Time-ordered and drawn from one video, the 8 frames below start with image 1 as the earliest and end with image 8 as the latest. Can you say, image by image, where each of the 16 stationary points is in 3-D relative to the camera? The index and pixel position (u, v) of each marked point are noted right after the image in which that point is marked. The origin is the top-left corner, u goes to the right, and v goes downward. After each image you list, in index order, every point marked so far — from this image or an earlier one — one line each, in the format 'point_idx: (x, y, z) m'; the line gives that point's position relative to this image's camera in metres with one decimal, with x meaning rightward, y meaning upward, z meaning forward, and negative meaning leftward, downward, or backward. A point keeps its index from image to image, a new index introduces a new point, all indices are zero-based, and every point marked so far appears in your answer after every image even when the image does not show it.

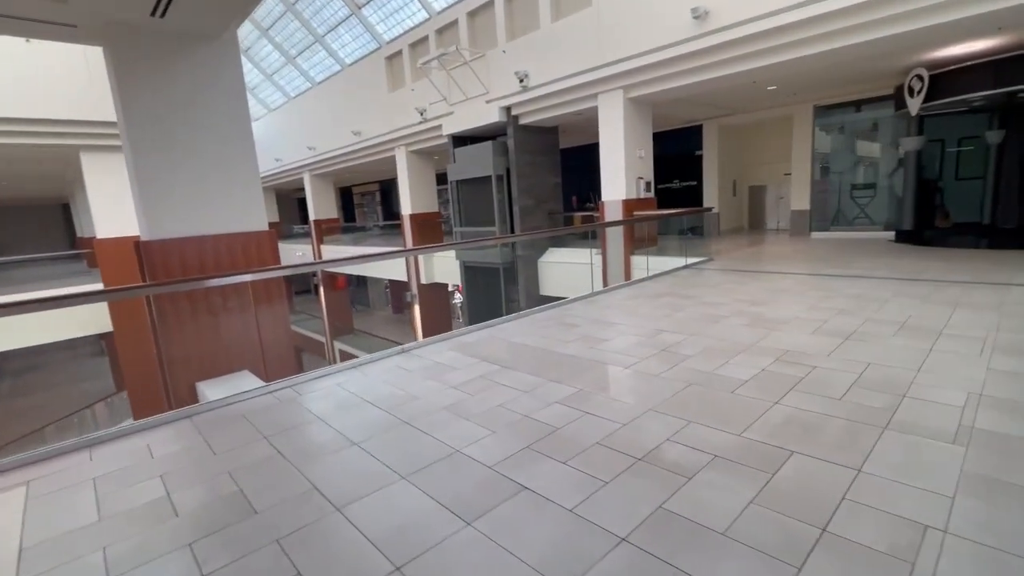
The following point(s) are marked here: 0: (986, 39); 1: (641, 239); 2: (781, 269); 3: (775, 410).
0: (+4.8, +2.5, +4.9) m
1: (+1.3, +0.5, +5.1) m
2: (+2.9, +0.2, +5.3) m
3: (+1.0, -0.5, +1.9) m
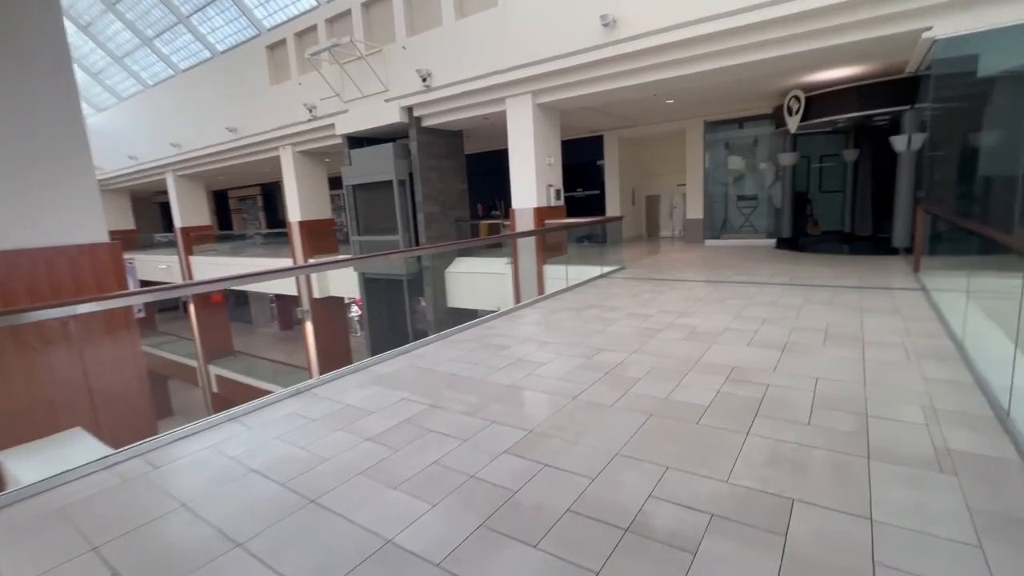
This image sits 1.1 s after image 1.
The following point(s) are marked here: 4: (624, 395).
0: (+3.8, +2.5, +5.5) m
1: (+0.4, +0.4, +4.9) m
2: (+2.0, +0.1, +5.4) m
3: (+0.8, -0.5, +1.7) m
4: (+0.5, -0.5, +2.2) m
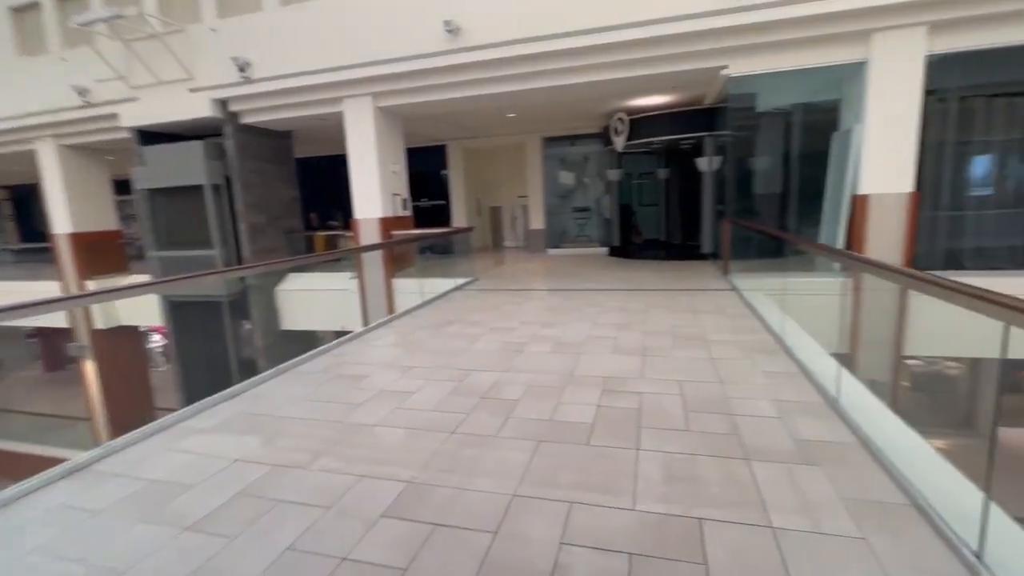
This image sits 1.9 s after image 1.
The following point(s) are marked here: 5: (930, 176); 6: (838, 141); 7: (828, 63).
0: (+1.9, +2.5, +6.2) m
1: (-1.0, +0.3, +4.6) m
2: (+0.3, 0.0, +5.6) m
3: (+0.4, -0.6, +1.6) m
4: (0.0, -0.5, +2.0) m
5: (+4.1, +1.1, +4.7) m
6: (+3.3, +1.5, +4.9) m
7: (+3.0, +2.1, +4.6) m
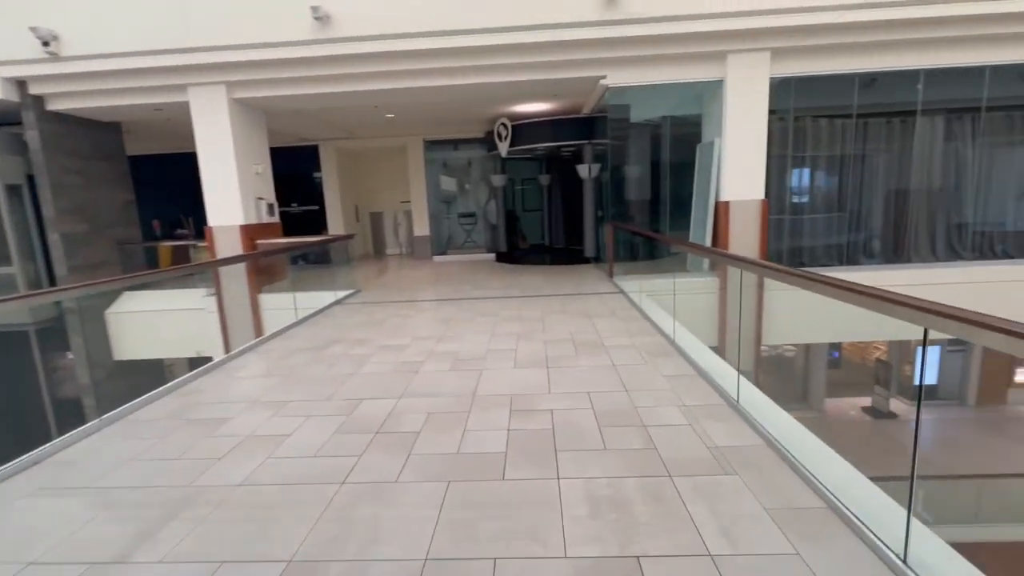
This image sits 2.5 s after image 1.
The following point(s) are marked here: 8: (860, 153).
0: (+0.4, +2.4, +6.3) m
1: (-2.0, +0.1, +4.0) m
2: (-0.9, -0.1, +5.3) m
3: (+0.2, -0.6, +1.5) m
4: (-0.4, -0.6, +1.7) m
5: (+2.9, +1.1, +5.3) m
6: (+2.1, +1.5, +5.3) m
7: (+1.9, +2.2, +5.0) m
8: (+3.9, +1.5, +5.4) m
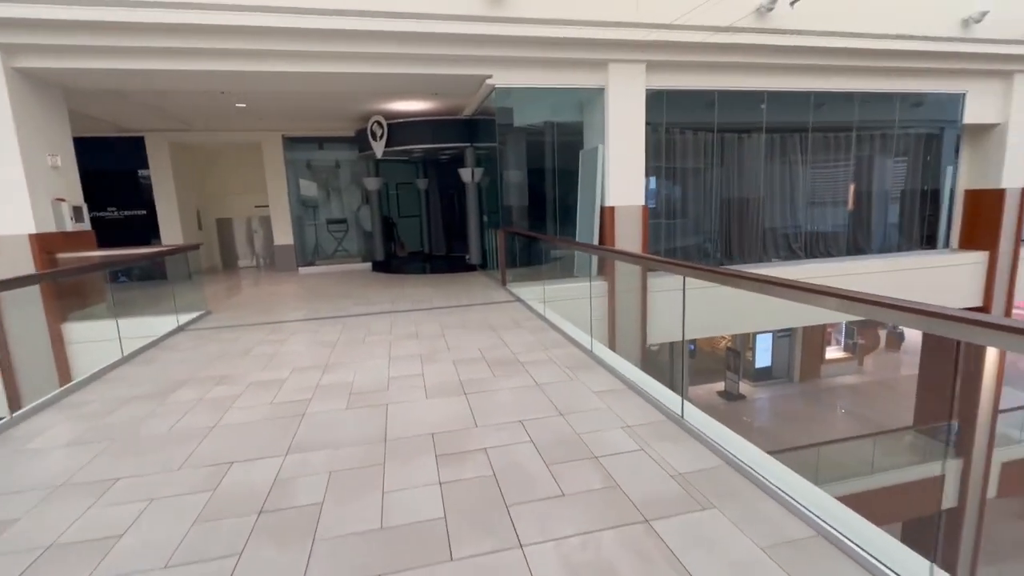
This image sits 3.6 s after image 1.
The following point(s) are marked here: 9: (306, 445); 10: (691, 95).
0: (-1.1, +2.3, +5.9) m
1: (-2.7, -0.1, +3.0) m
2: (-2.0, -0.2, +4.6) m
3: (+0.1, -0.7, +1.2) m
4: (-0.5, -0.7, +1.3) m
5: (+1.6, +1.1, +5.6) m
6: (+0.8, +1.4, +5.4) m
7: (+0.7, +2.1, +5.0) m
8: (+2.5, +1.5, +5.9) m
9: (-0.8, -0.6, +1.8) m
10: (+2.0, +2.2, +5.4) m
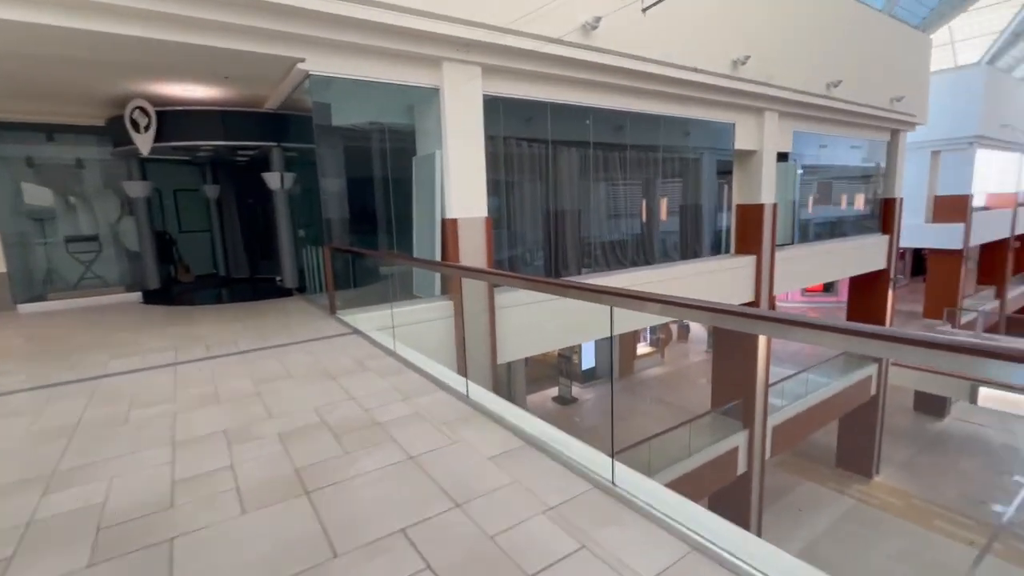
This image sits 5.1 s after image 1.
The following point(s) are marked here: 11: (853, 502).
0: (-2.9, +2.0, +4.7) m
1: (-3.3, -0.4, +1.4) m
2: (-3.1, -0.6, +3.1) m
3: (0.0, -0.8, +0.6) m
4: (-0.6, -0.8, +0.5) m
5: (-0.2, +0.9, +5.3) m
6: (-0.9, +1.2, +4.8) m
7: (-1.0, +1.9, +4.5) m
8: (+0.5, +1.3, +6.0) m
9: (-1.0, -0.8, +0.9) m
10: (+0.1, +2.0, +5.3) m
11: (+6.2, -3.9, +9.0) m
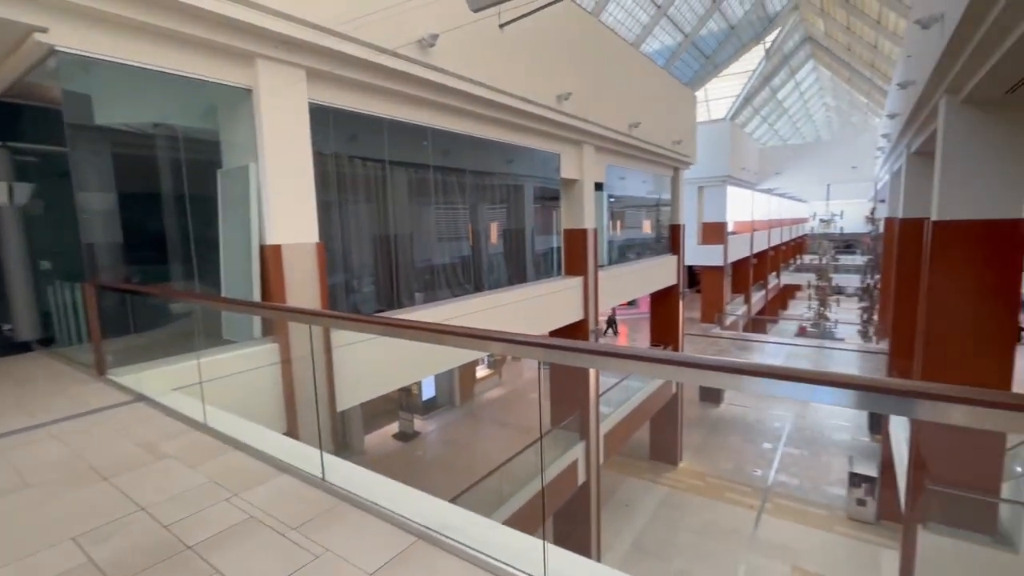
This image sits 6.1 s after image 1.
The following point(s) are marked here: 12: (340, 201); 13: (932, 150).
0: (-4.2, +1.5, +3.2) m
1: (-3.2, -0.6, -0.1) m
2: (-3.7, -0.9, +1.5) m
3: (+0.1, -0.8, +0.3) m
4: (-0.4, -0.9, 0.0) m
5: (-1.8, +0.6, +4.7) m
6: (-2.3, +0.9, +4.0) m
7: (-2.3, +1.6, +3.7) m
8: (-1.4, +1.0, +5.5) m
9: (-1.0, -0.9, +0.2) m
10: (-1.6, +1.7, +4.8) m
11: (+3.2, -4.2, +10.1) m
12: (-1.7, +0.9, +4.9) m
13: (+7.4, +2.4, +8.5) m
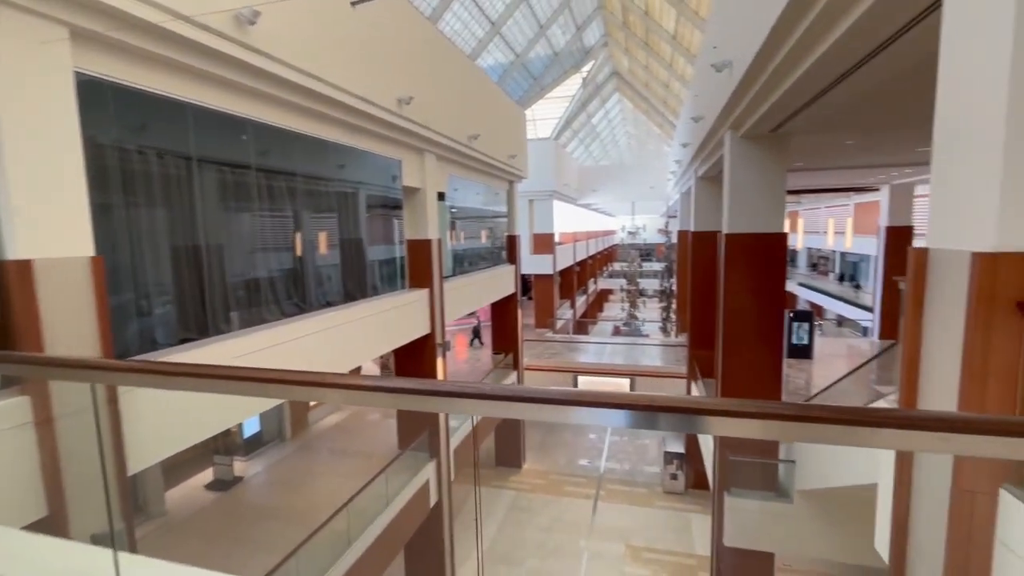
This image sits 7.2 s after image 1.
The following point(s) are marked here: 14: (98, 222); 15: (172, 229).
0: (-4.8, +1.3, +1.4) m
1: (-2.7, -0.7, -1.4) m
2: (-3.7, -1.1, -0.1) m
3: (+0.3, -0.9, +0.1) m
4: (-0.1, -1.0, -0.4) m
5: (-3.0, +0.4, +3.6) m
6: (-3.3, +0.7, +2.8) m
7: (-3.2, +1.4, +2.5) m
8: (-3.0, +0.8, +4.5) m
9: (-0.7, -1.0, -0.4) m
10: (-2.9, +1.5, +3.8) m
11: (+0.1, -4.4, +10.3) m
12: (-3.1, +0.7, +3.8) m
13: (+4.3, +2.4, +10.3) m
14: (-3.0, +0.5, +3.6) m
15: (-3.0, +0.5, +4.3) m
